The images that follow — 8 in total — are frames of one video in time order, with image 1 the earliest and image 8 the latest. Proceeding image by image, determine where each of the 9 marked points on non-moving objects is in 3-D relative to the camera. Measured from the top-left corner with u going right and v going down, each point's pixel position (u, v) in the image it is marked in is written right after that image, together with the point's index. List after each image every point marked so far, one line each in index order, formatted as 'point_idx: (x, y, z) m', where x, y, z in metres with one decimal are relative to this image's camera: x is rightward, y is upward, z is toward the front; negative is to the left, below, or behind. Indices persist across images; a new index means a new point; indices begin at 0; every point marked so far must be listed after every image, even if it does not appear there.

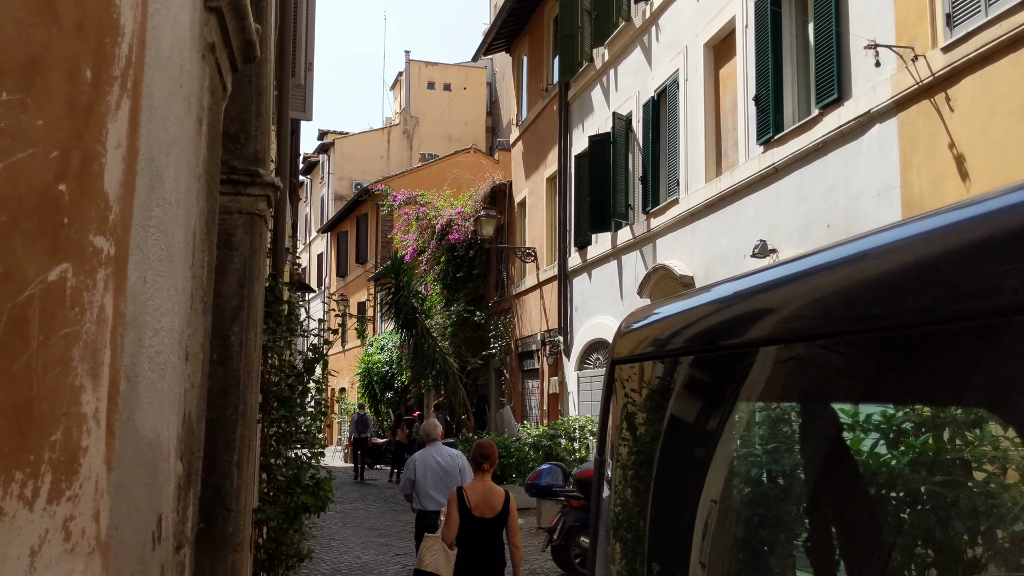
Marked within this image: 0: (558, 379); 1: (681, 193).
0: (+0.8, -1.5, +16.4) m
1: (+2.0, +1.1, +12.0) m
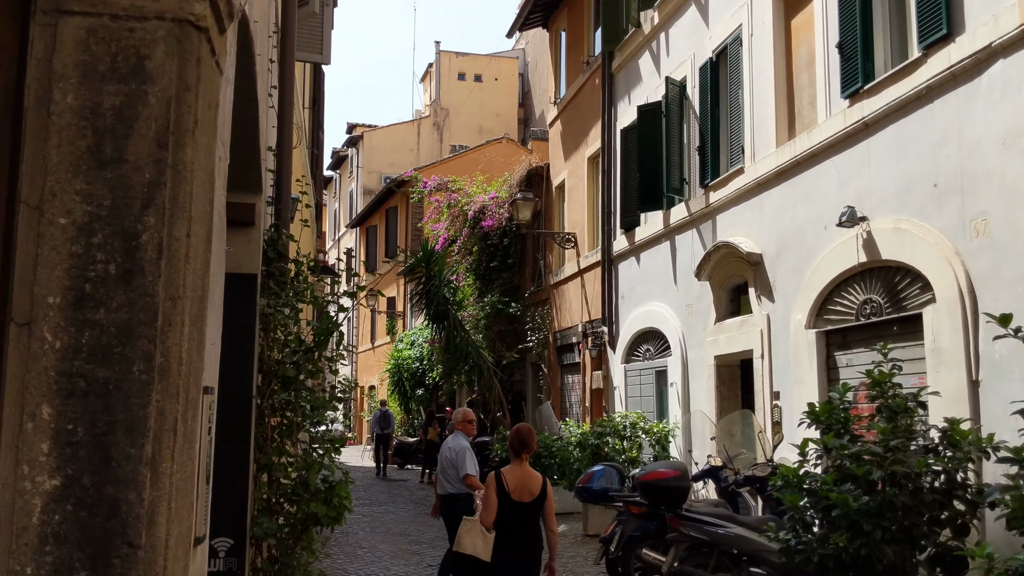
0: (+1.4, -1.3, +15.2) m
1: (+2.5, +1.4, +10.7) m
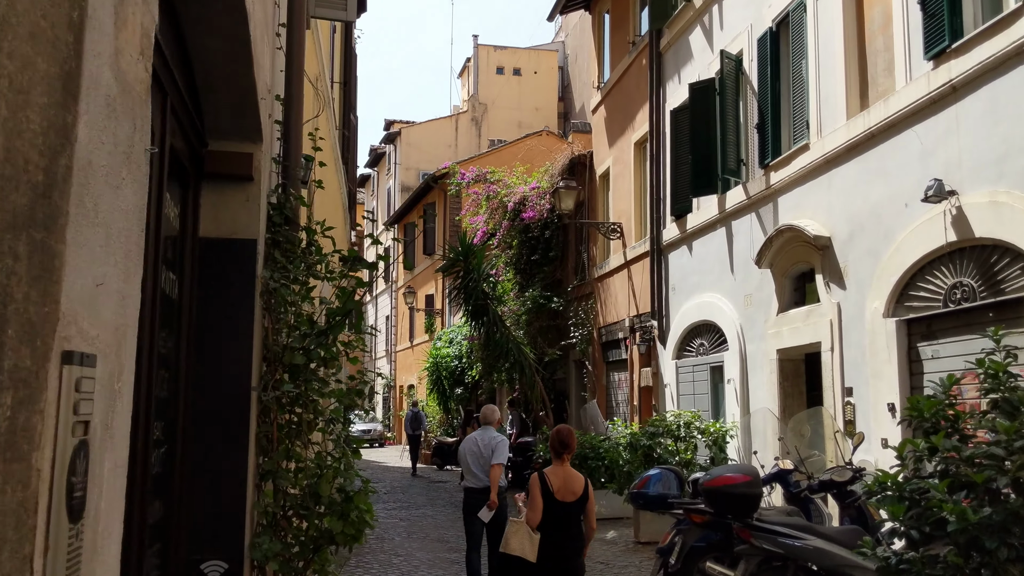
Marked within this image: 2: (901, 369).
0: (+2.0, -1.2, +14.3) m
1: (+2.9, +1.5, +9.8) m
2: (+3.2, -0.7, +8.1) m
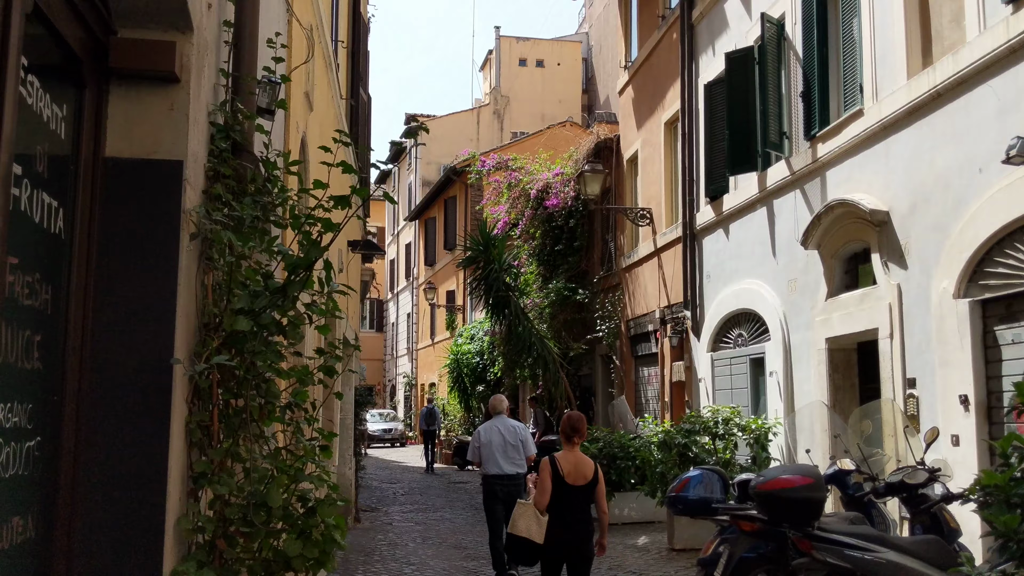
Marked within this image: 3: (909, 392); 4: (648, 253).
0: (+2.3, -1.0, +13.4) m
1: (+3.1, +1.6, +8.9) m
2: (+3.3, -0.5, +7.2) m
3: (+3.2, -0.8, +8.0) m
4: (+2.1, +0.5, +15.1) m
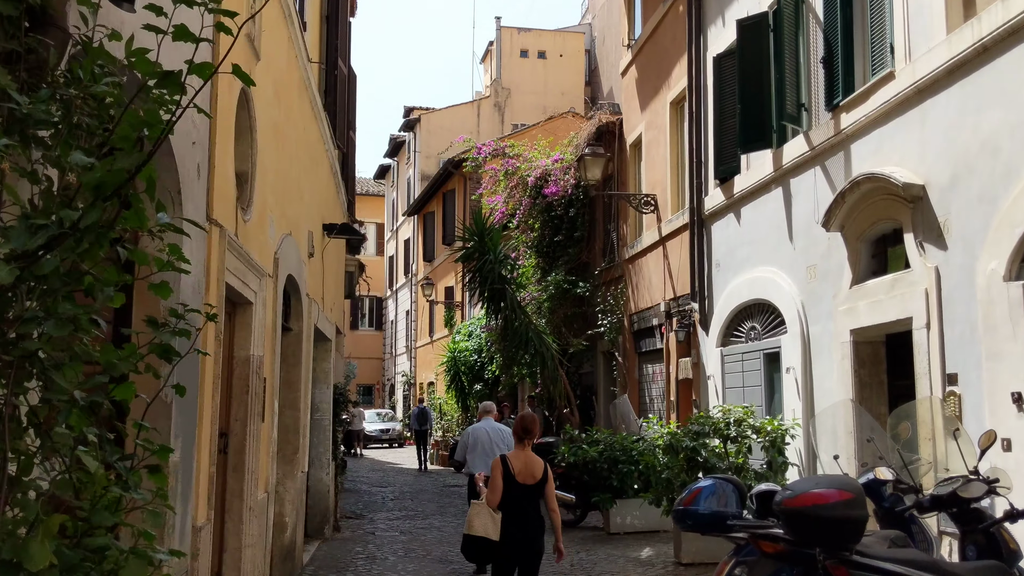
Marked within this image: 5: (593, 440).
0: (+2.2, -0.9, +12.4) m
1: (+3.0, +1.8, +7.9) m
2: (+3.2, -0.4, +6.2) m
3: (+3.1, -0.7, +7.1) m
4: (+2.0, +0.6, +14.1) m
5: (+0.9, -1.7, +11.2) m
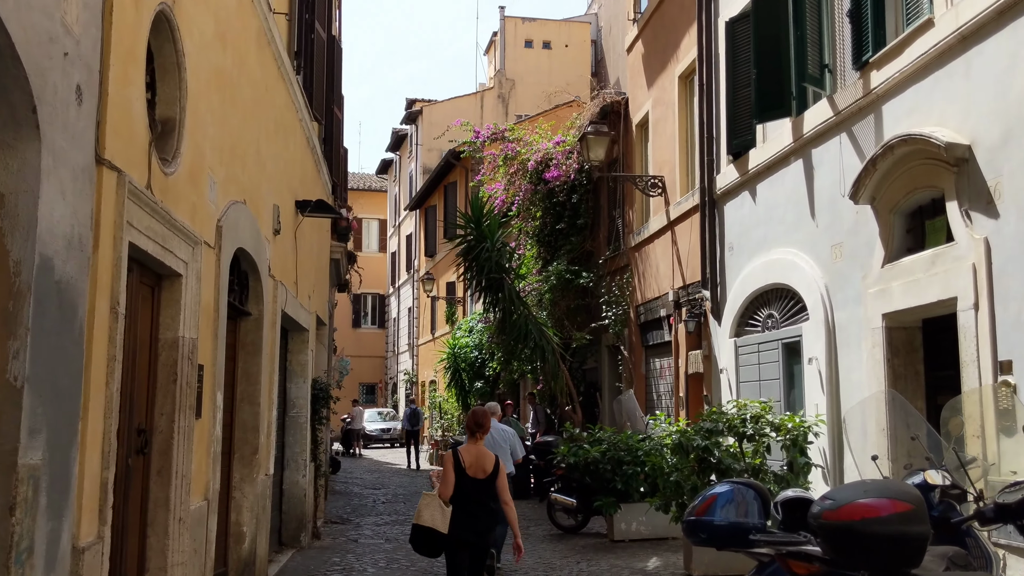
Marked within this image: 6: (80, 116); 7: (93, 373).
0: (+2.2, -0.7, +11.5) m
1: (+2.9, +1.9, +6.9) m
2: (+3.1, -0.2, +5.2) m
3: (+3.0, -0.6, +6.1) m
4: (+2.0, +0.8, +13.2) m
5: (+0.8, -1.6, +10.3) m
6: (-1.5, +0.6, +3.4) m
7: (-1.5, -0.3, +3.5) m
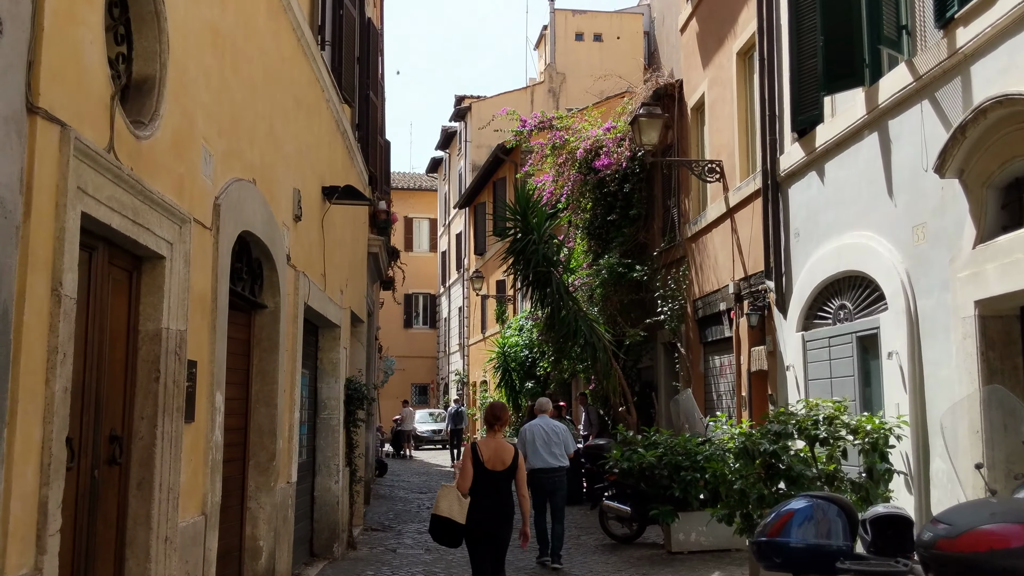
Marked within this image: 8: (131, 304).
0: (+2.7, -0.6, +10.6) m
1: (+3.2, +2.0, +6.0) m
2: (+3.3, -0.1, +4.3) m
3: (+3.2, -0.4, +5.2) m
4: (+2.5, +0.9, +12.3) m
5: (+1.3, -1.5, +9.5) m
6: (-1.4, +0.6, +2.7) m
7: (-1.4, -0.2, +2.9) m
8: (-1.5, -0.1, +4.0) m
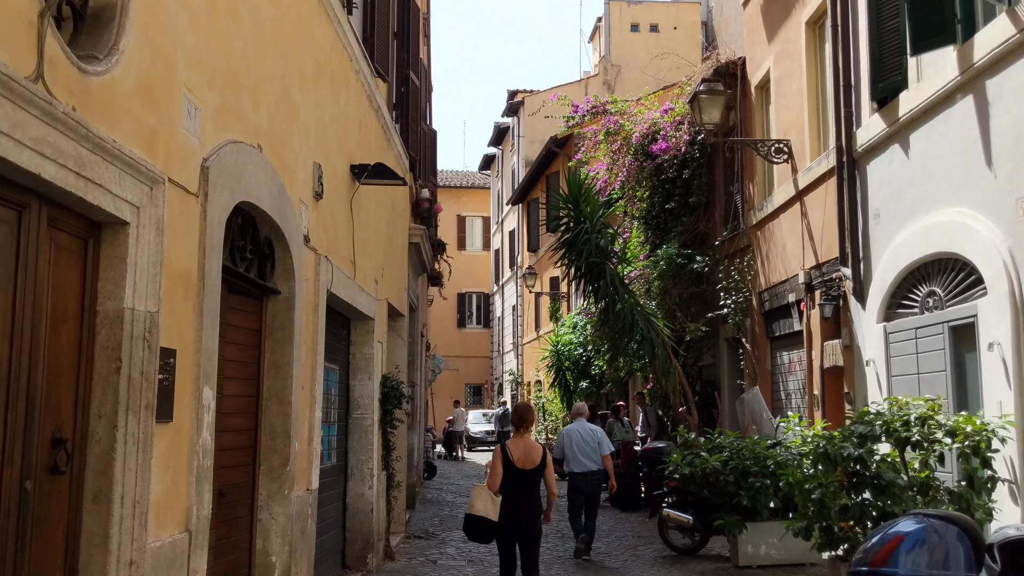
0: (+3.2, -0.5, +9.6) m
1: (+3.4, +2.2, +5.1) m
2: (+3.4, 0.0, +3.4) m
3: (+3.4, -0.3, +4.2) m
4: (+3.1, +1.0, +11.4) m
5: (+1.7, -1.4, +8.6) m
6: (-1.4, +0.7, +2.0) m
7: (-1.4, -0.1, +2.2) m
8: (-1.4, 0.0, +3.3) m
